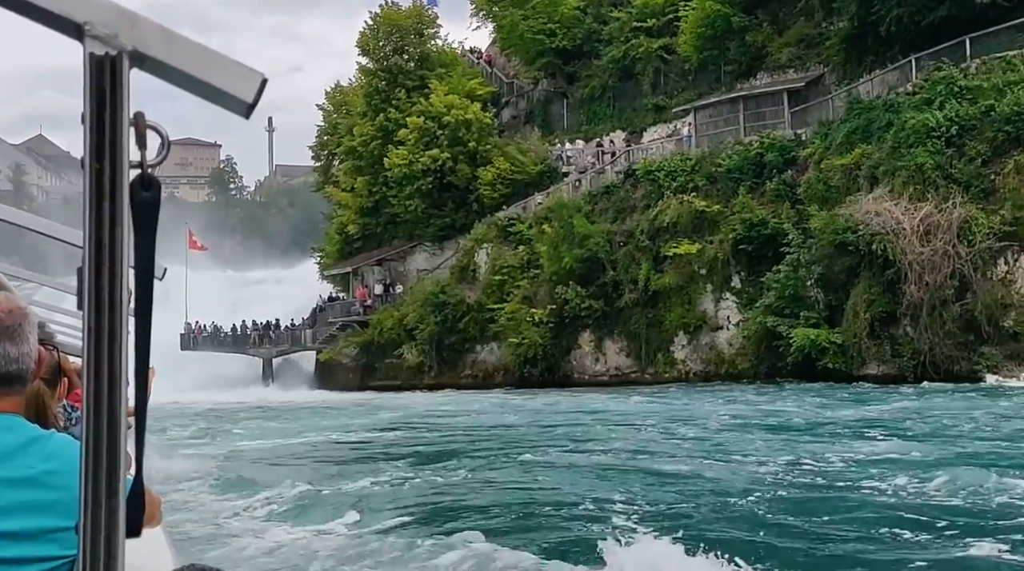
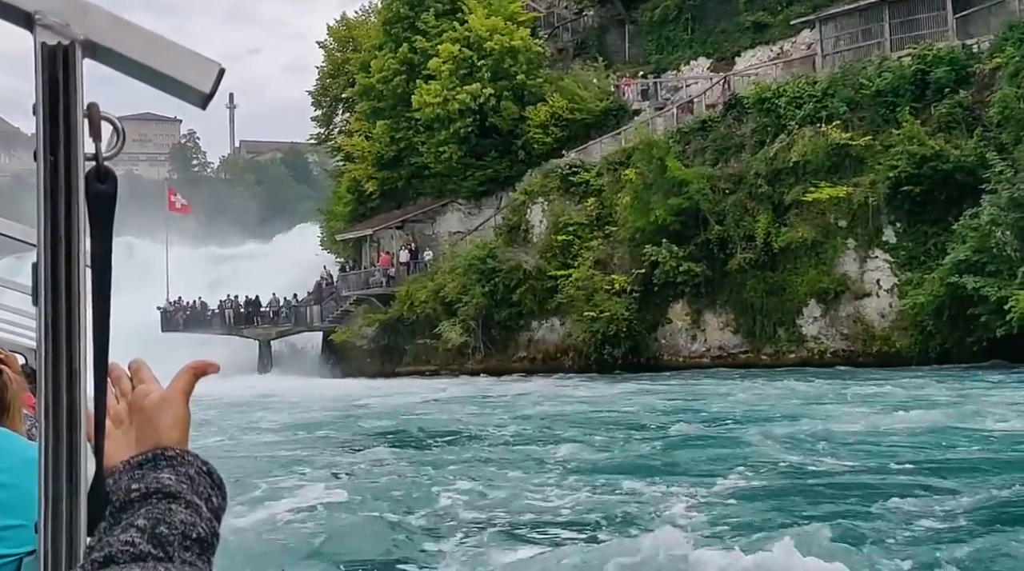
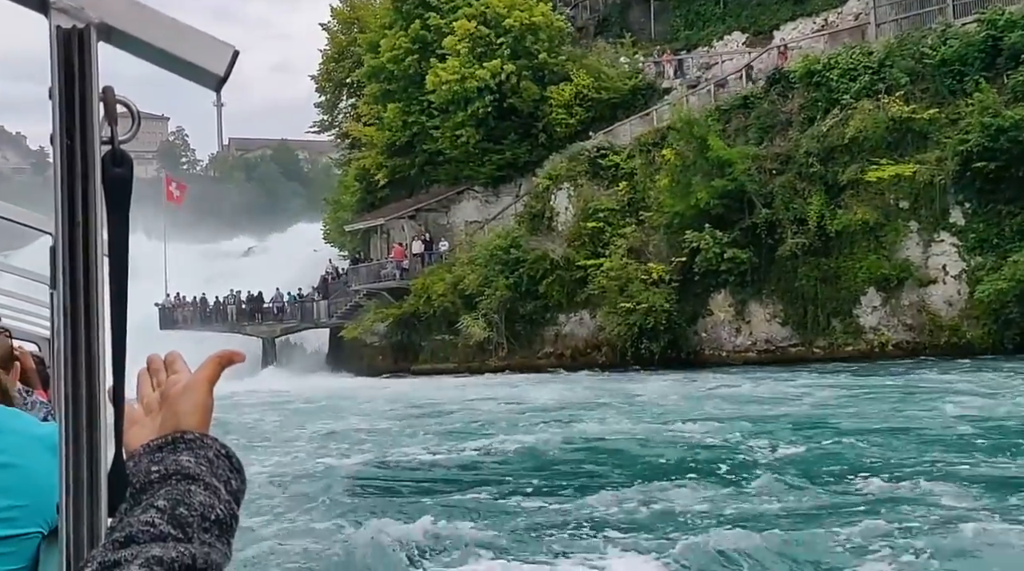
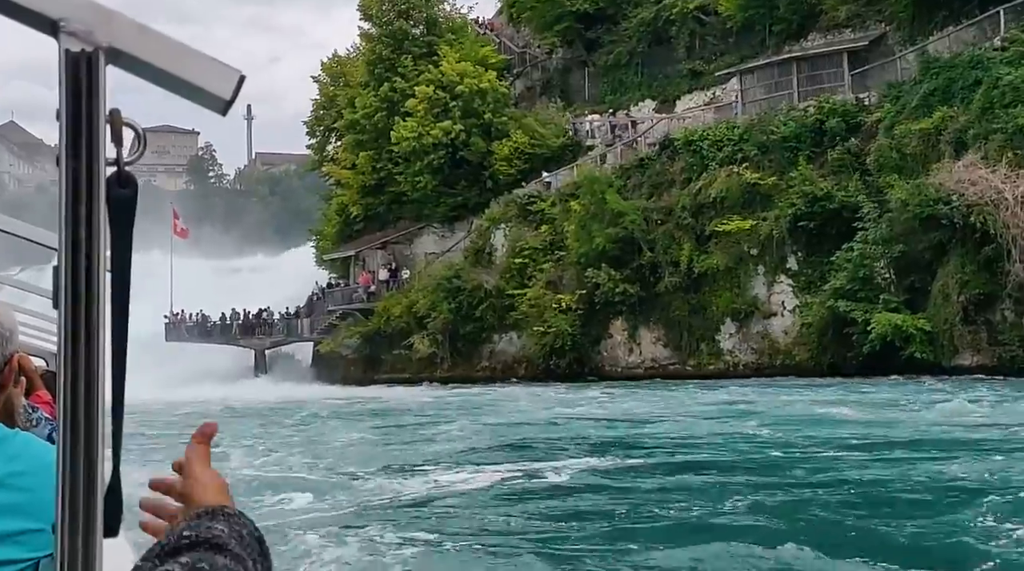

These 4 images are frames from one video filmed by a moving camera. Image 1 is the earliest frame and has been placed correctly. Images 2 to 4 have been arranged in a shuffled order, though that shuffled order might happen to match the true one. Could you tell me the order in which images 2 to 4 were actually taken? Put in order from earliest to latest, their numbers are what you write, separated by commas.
4, 2, 3
